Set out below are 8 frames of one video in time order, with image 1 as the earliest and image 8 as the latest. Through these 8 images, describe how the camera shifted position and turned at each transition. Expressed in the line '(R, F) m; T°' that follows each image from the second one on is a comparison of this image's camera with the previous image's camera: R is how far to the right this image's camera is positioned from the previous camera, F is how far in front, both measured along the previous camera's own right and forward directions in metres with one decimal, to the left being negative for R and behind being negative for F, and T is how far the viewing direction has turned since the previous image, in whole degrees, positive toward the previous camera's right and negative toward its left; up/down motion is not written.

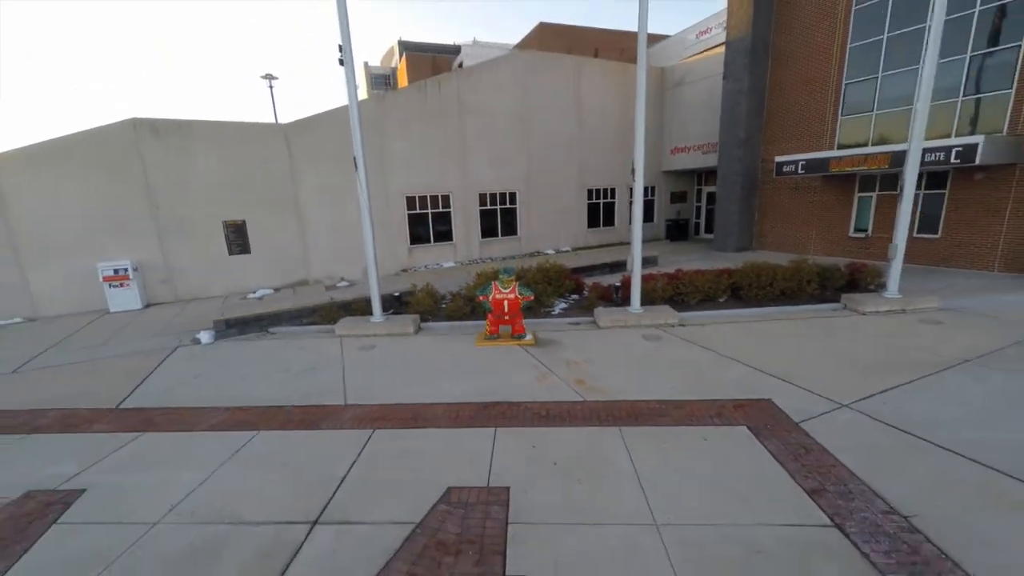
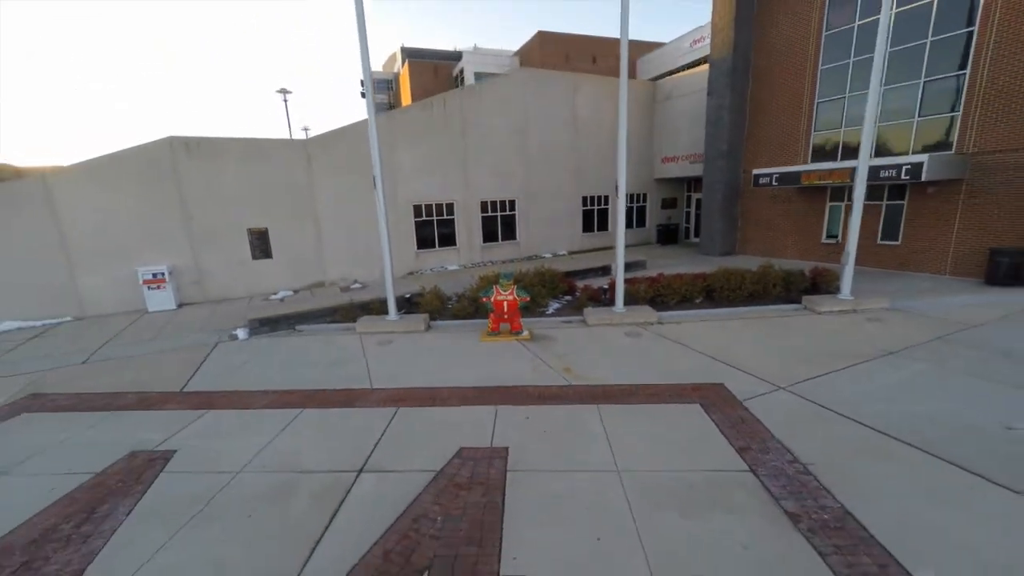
(0.0, -1.0) m; 0°
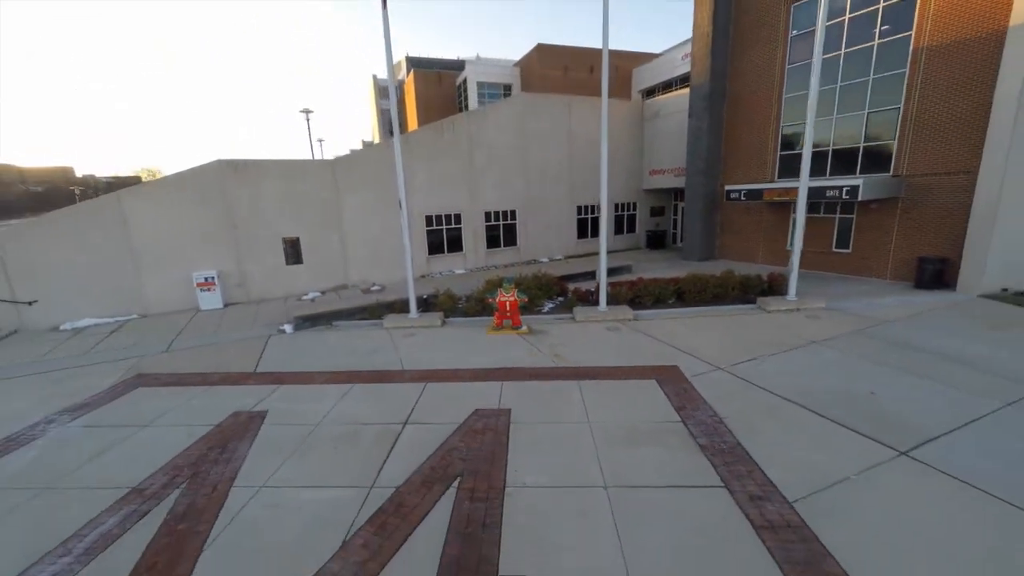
(0.0, -1.7) m; 0°
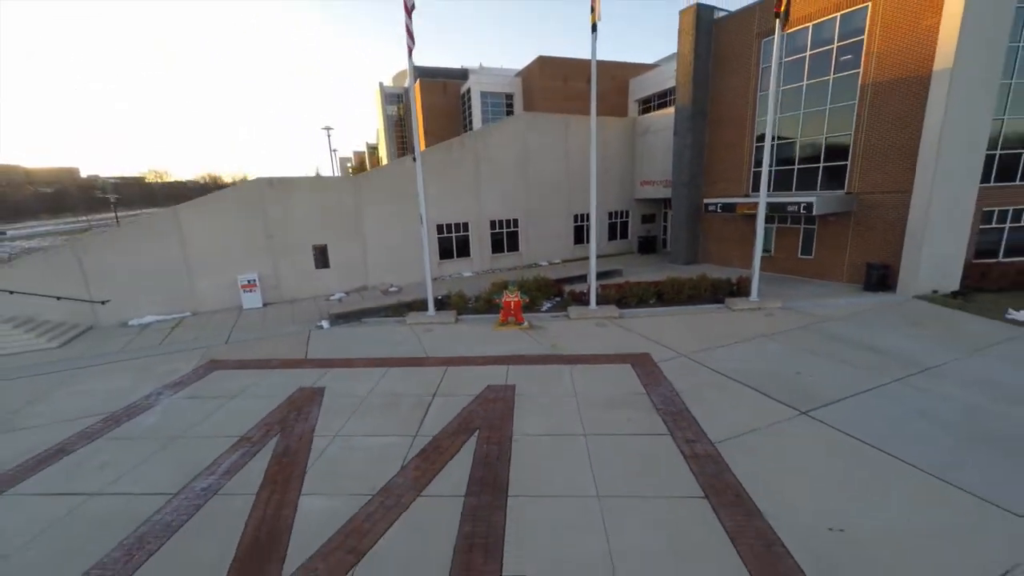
(-0.1, -1.8) m; 0°
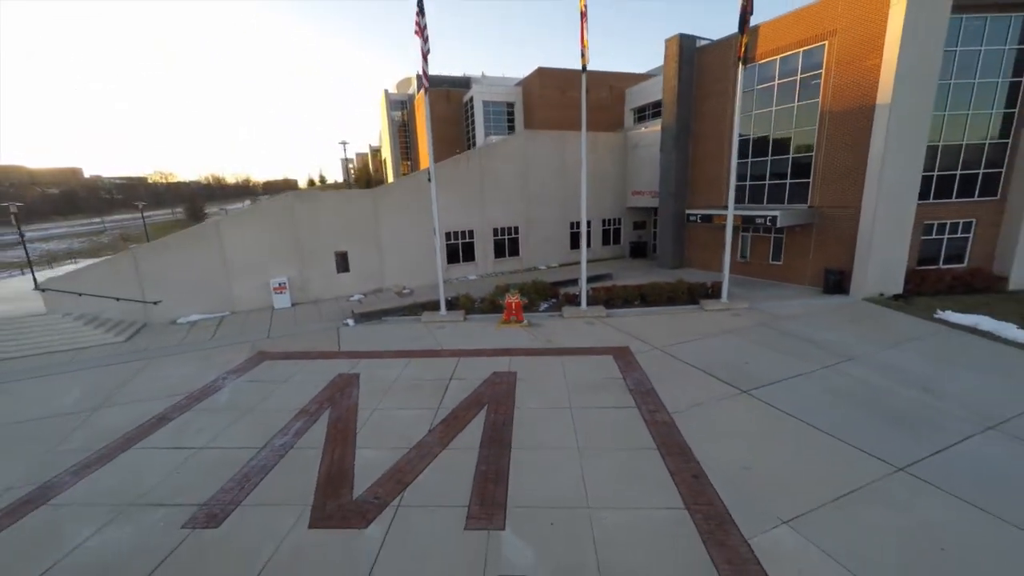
(0.0, -1.8) m; 0°
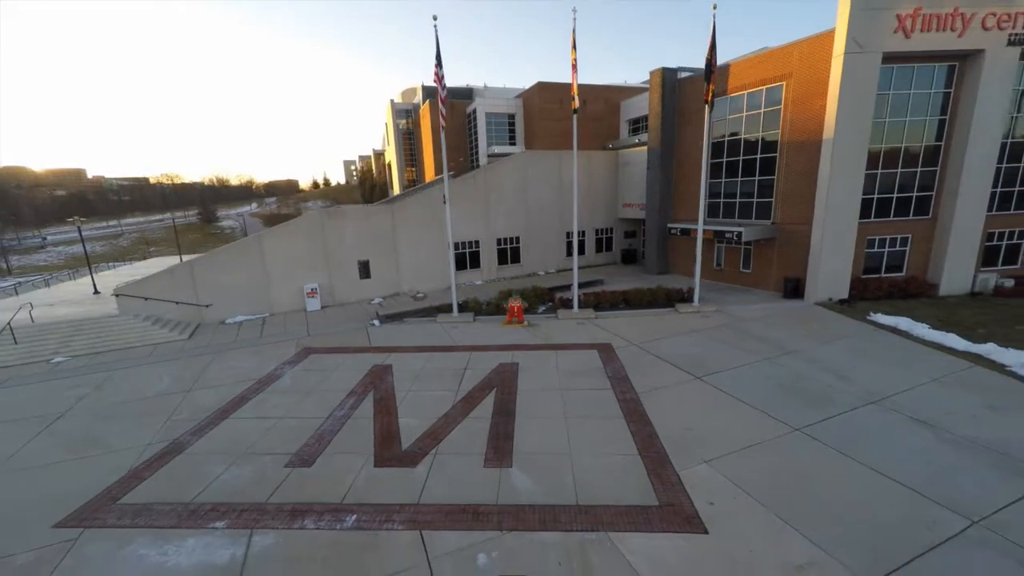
(-0.1, -2.3) m; 0°
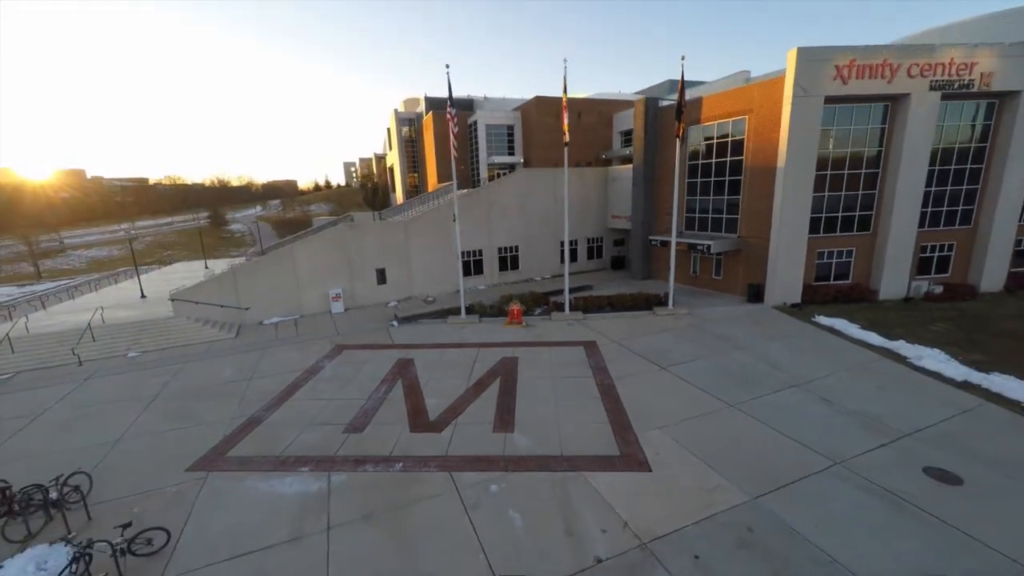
(-0.1, -2.6) m; 0°
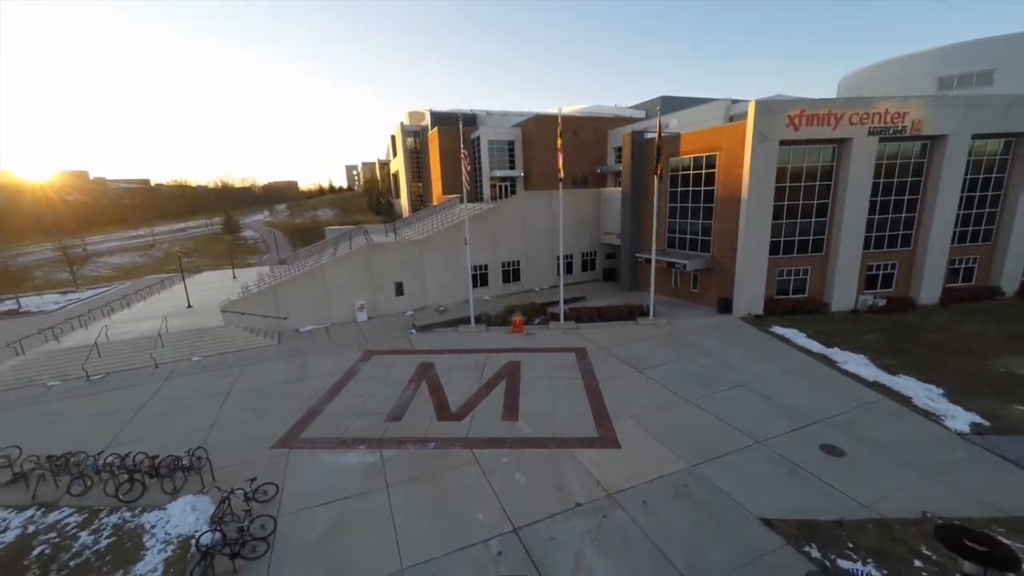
(-0.2, -3.0) m; 0°
